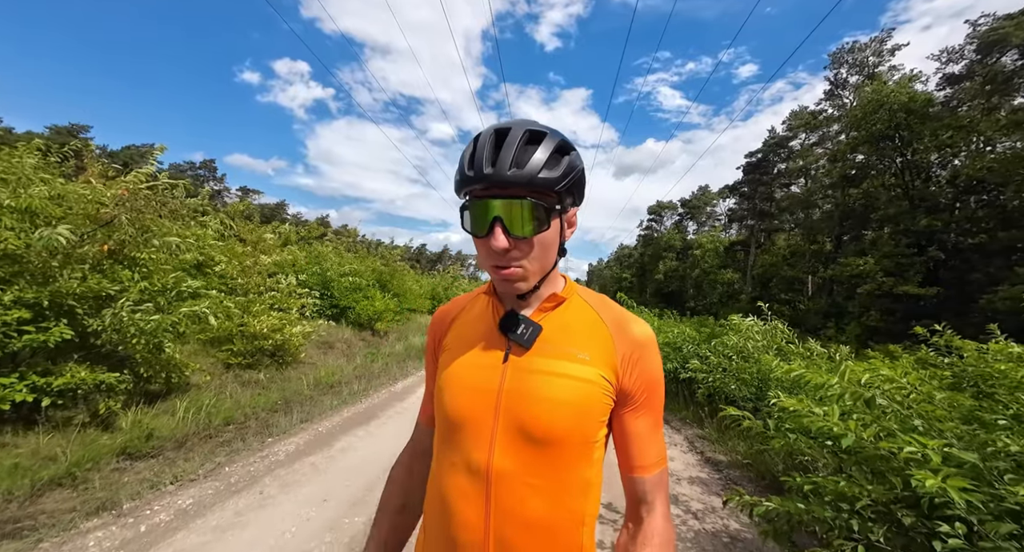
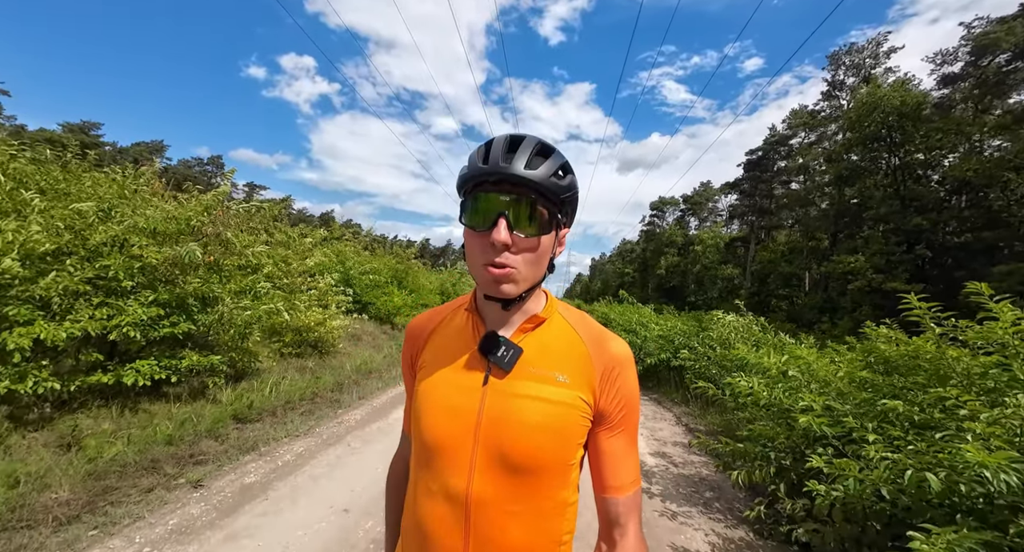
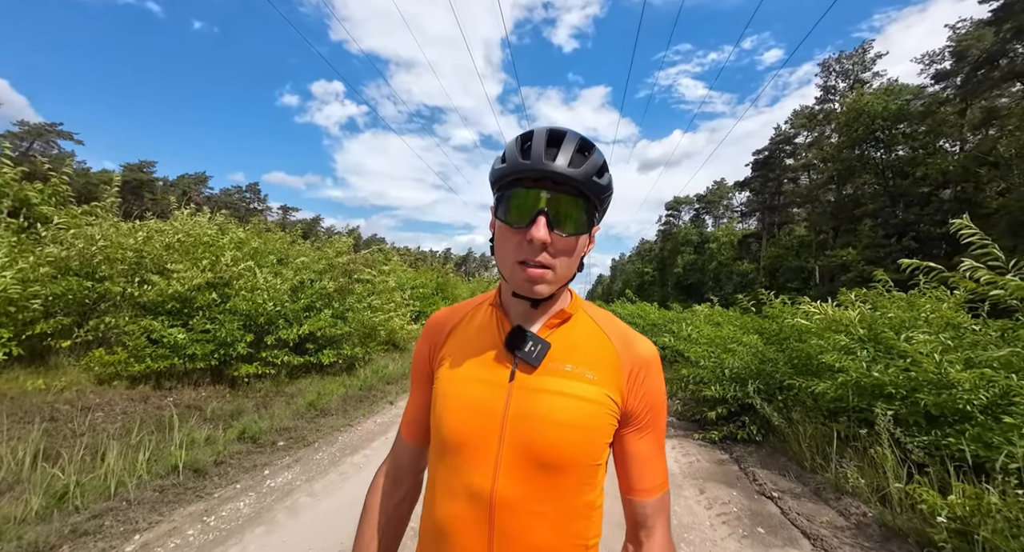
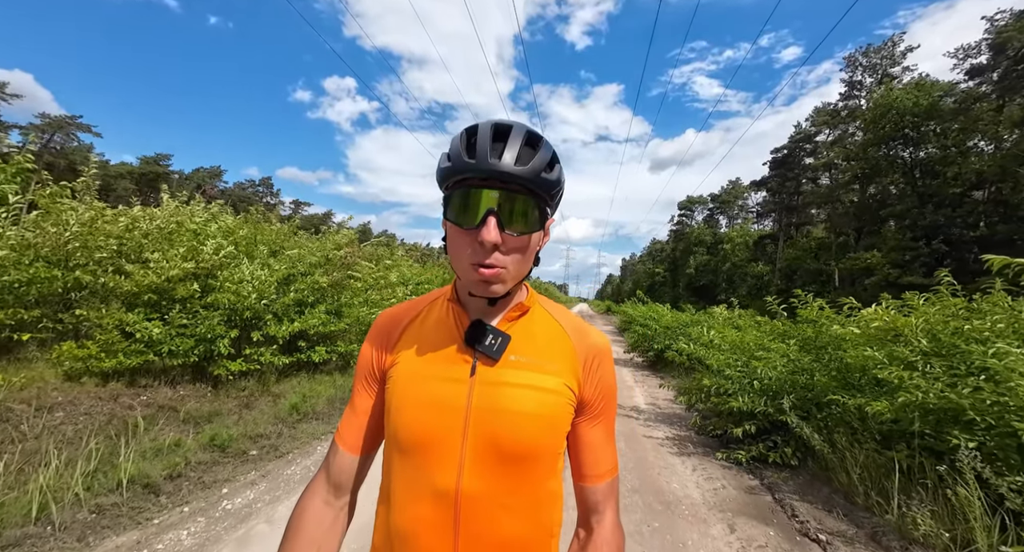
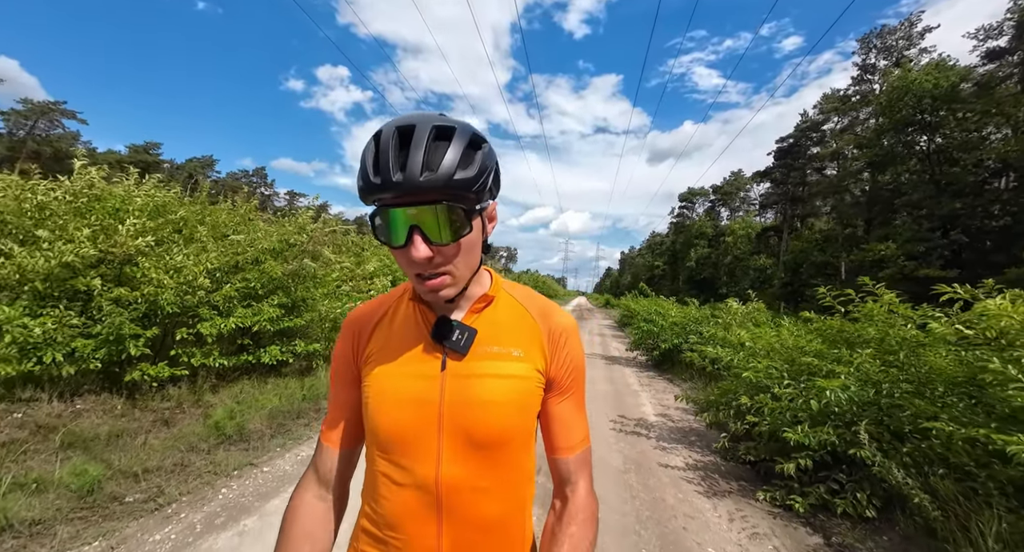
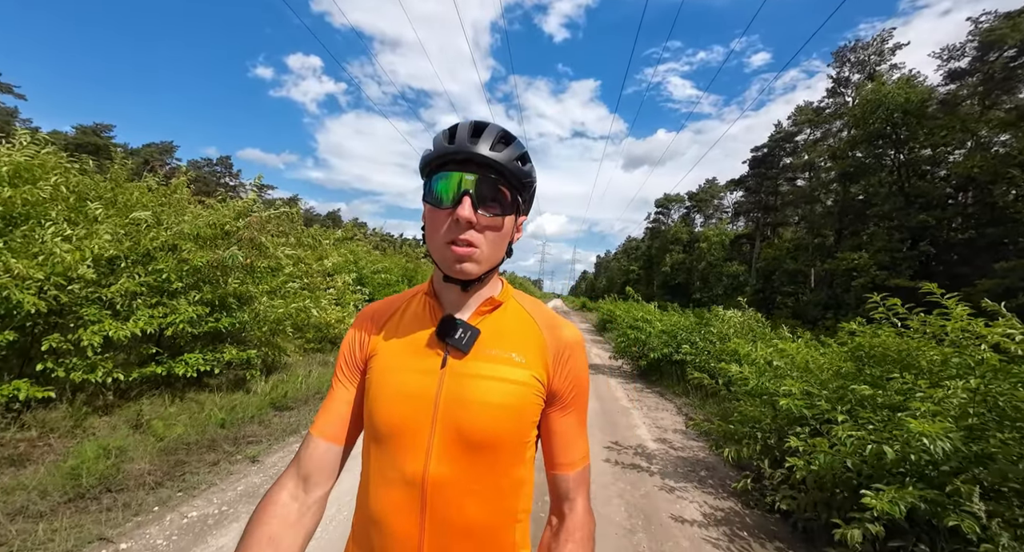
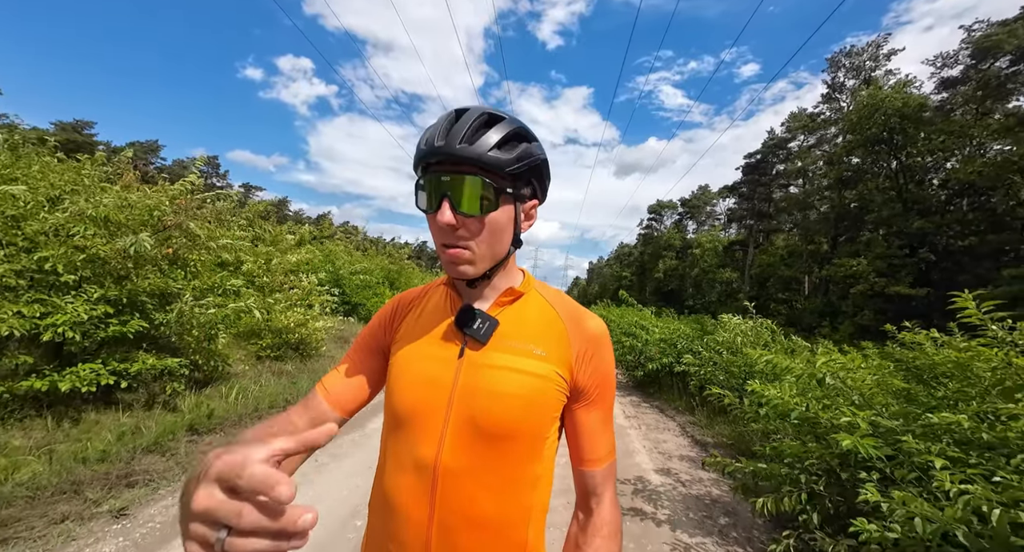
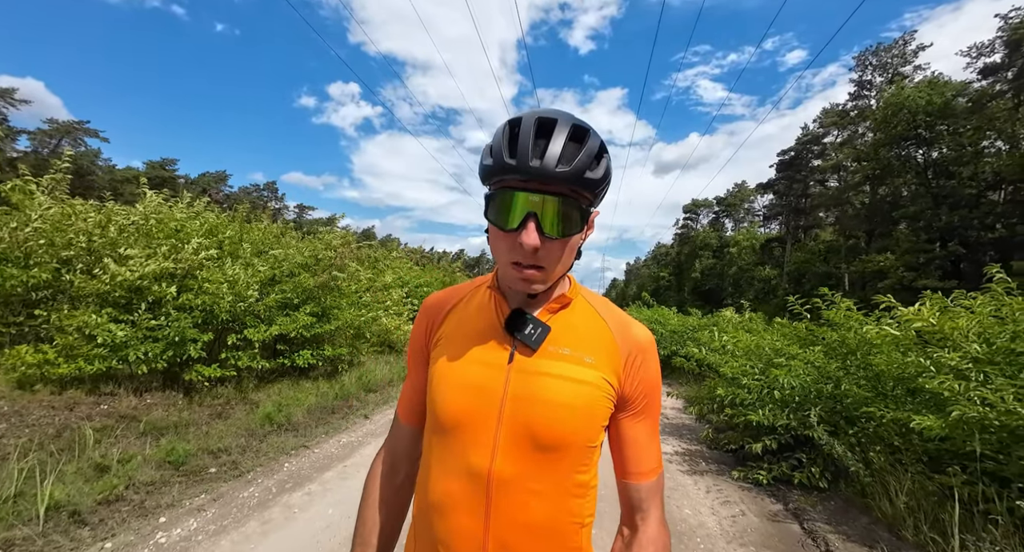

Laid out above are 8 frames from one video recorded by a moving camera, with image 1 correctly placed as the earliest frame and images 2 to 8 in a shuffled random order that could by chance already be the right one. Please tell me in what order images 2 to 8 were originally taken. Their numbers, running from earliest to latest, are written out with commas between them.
7, 2, 6, 5, 8, 4, 3
